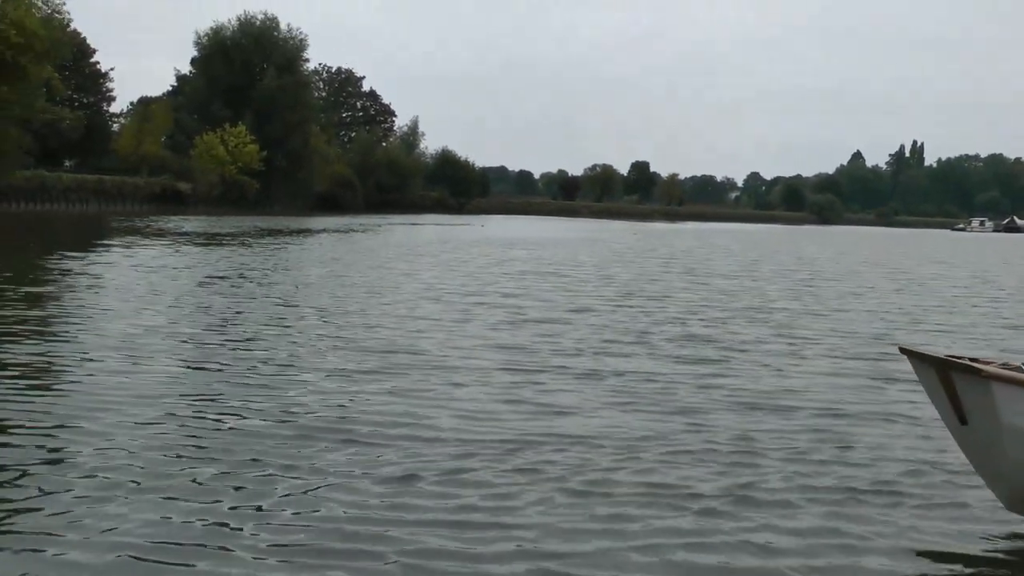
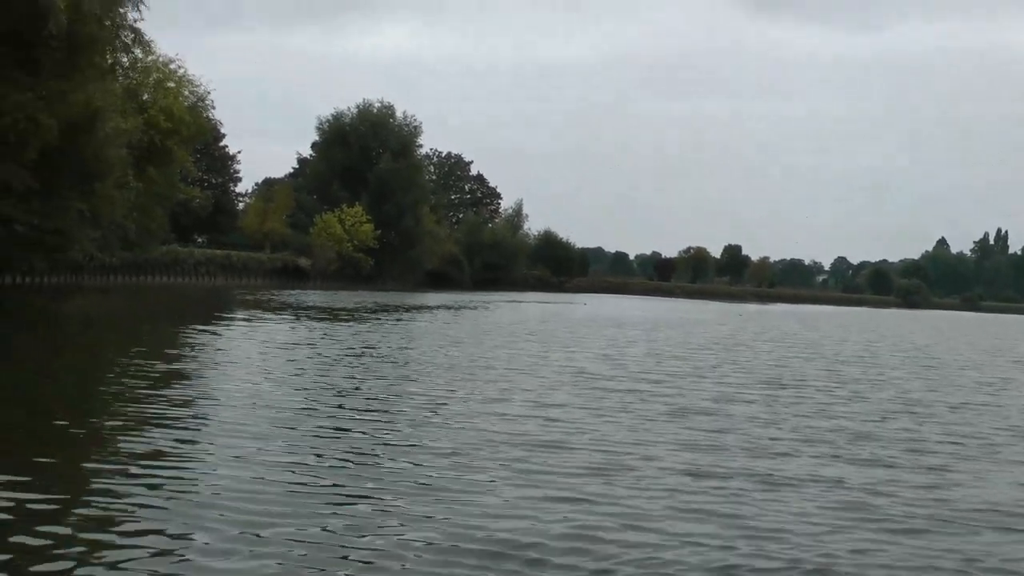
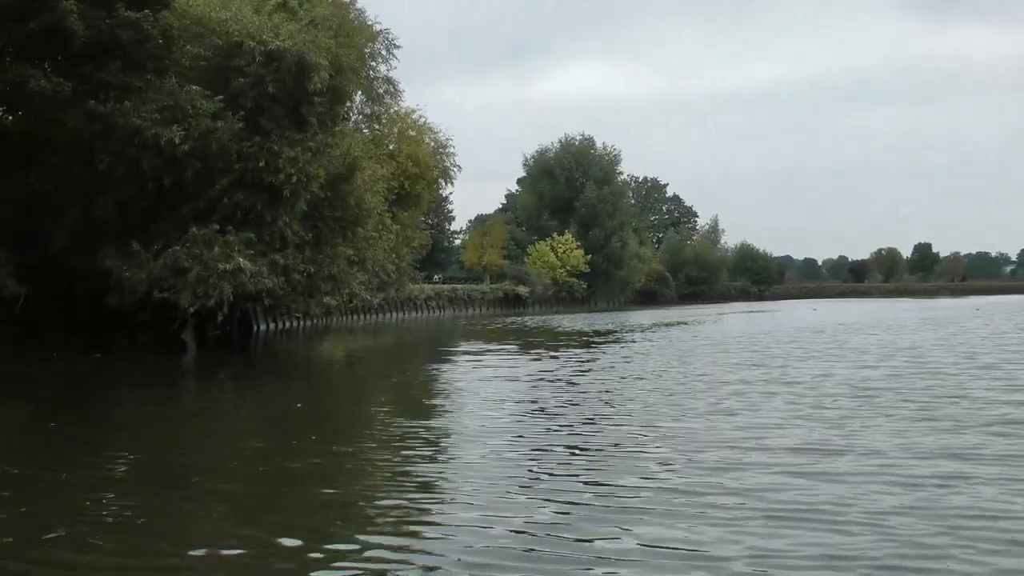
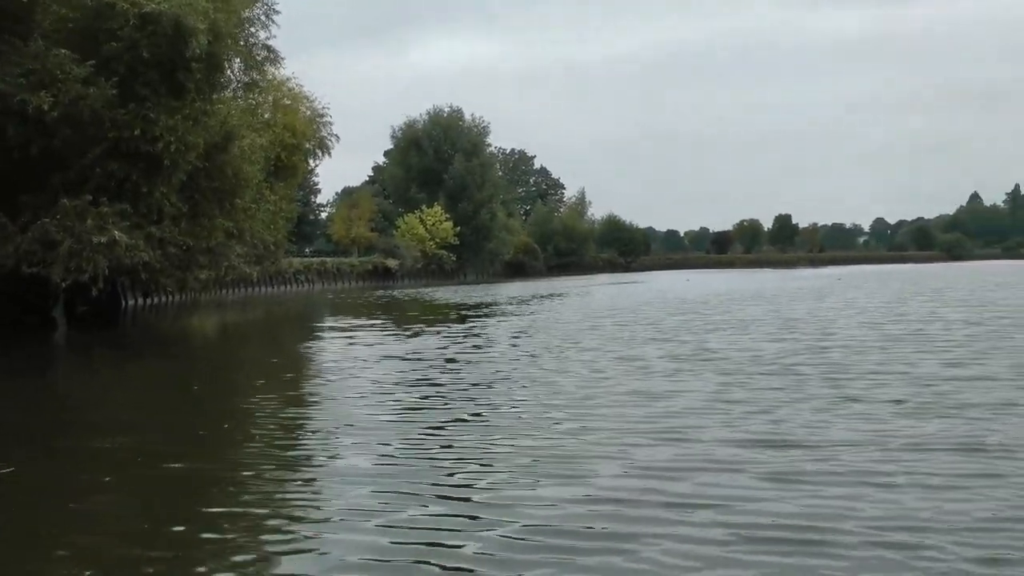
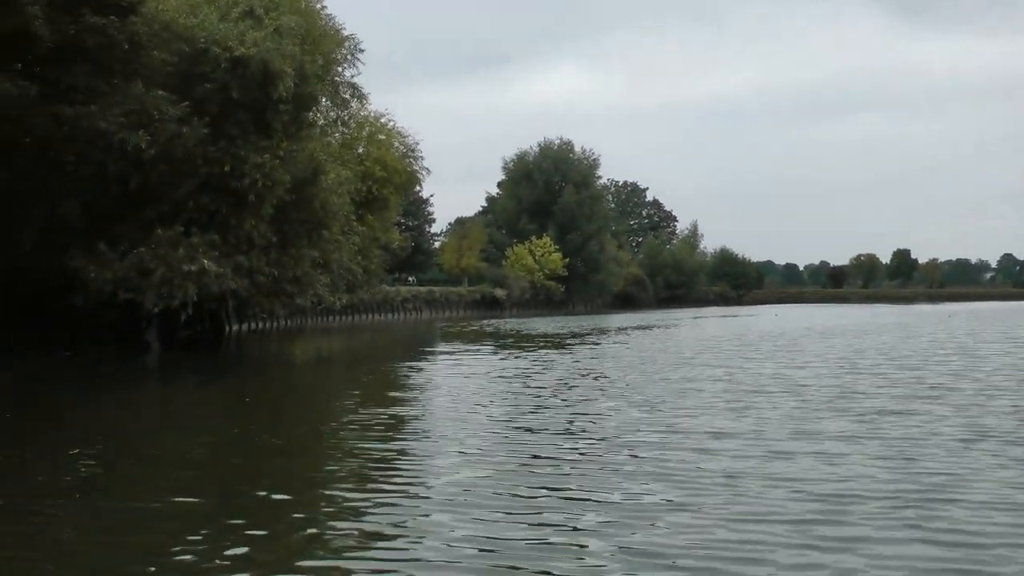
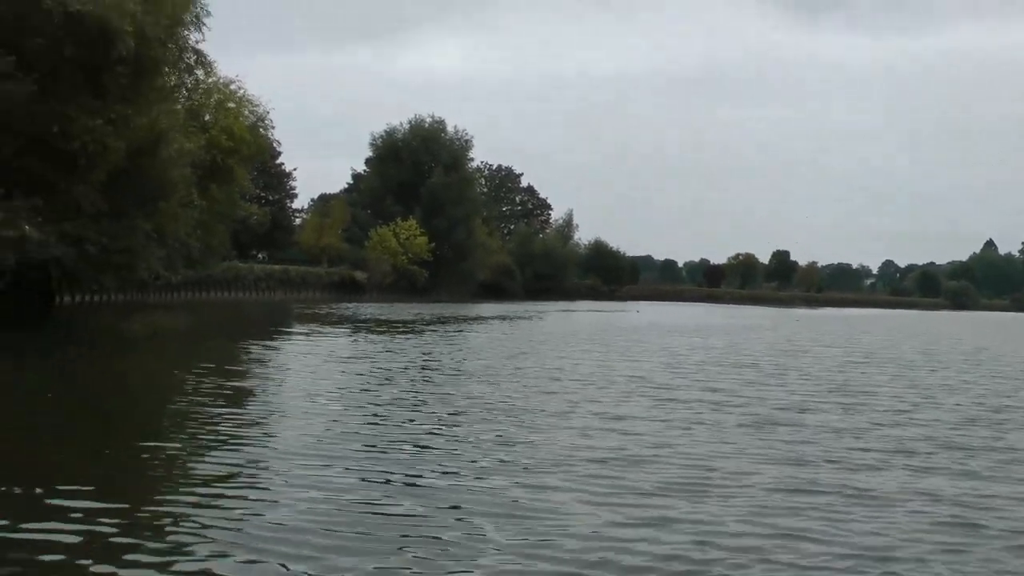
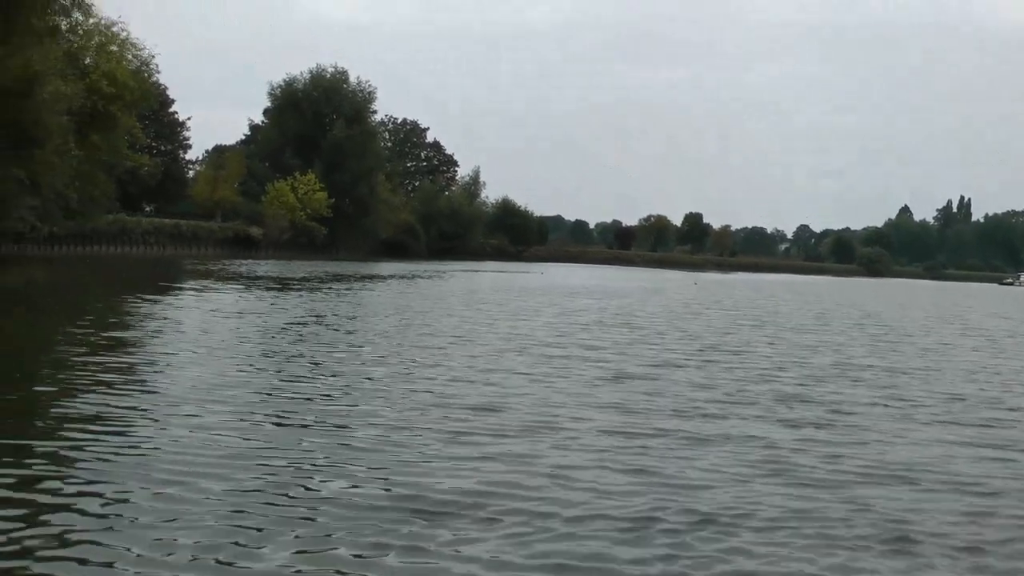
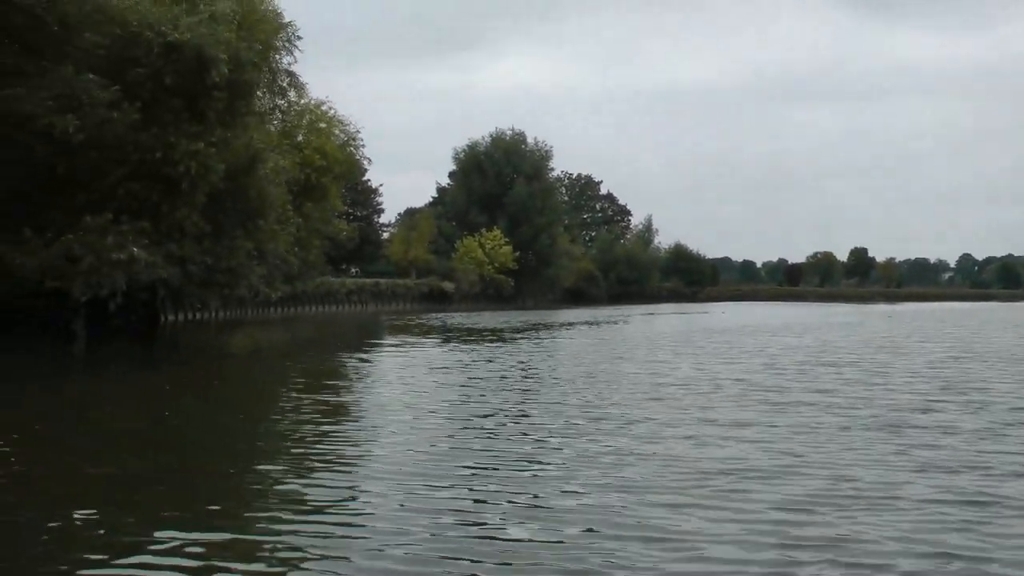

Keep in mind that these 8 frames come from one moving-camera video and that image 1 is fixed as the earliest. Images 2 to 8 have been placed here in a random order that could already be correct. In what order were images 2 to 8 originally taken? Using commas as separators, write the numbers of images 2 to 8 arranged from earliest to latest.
7, 2, 6, 8, 5, 3, 4
